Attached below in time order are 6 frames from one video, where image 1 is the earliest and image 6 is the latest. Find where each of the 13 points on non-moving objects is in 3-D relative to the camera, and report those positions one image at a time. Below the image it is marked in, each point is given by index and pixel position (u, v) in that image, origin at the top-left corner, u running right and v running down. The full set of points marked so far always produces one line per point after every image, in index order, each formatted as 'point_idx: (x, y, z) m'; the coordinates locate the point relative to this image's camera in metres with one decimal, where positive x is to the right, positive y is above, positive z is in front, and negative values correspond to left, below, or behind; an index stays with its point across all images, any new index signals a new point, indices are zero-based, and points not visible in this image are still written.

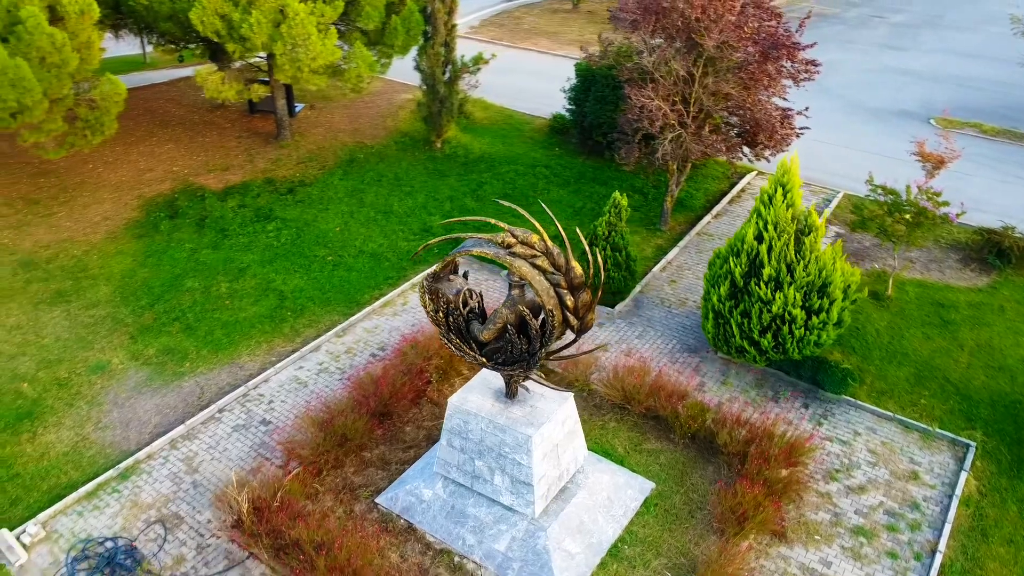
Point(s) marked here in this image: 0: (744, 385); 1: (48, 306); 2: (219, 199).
0: (+2.6, -1.1, +9.0) m
1: (-6.1, -0.2, +10.7) m
2: (-4.8, +1.5, +13.3) m
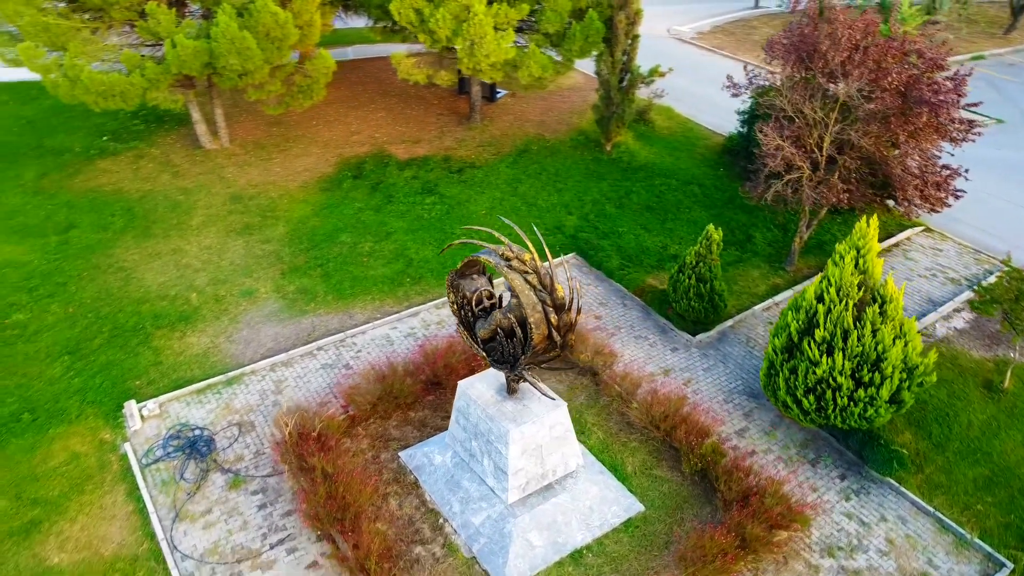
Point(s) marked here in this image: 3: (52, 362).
0: (+3.0, -1.7, +8.8) m
1: (-4.4, +0.9, +13.0) m
2: (-2.1, +2.2, +15.1) m
3: (-5.8, -0.9, +10.2) m
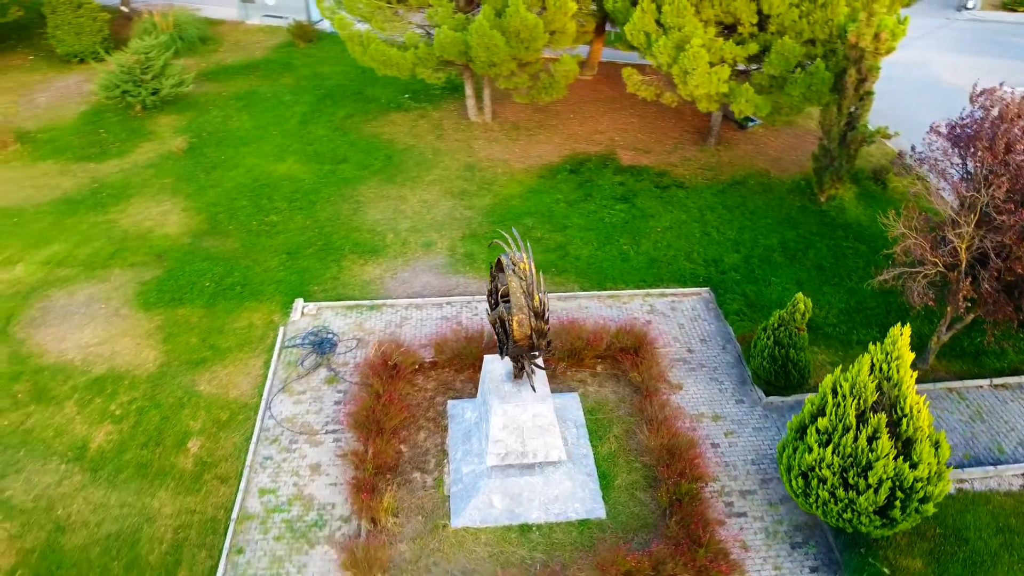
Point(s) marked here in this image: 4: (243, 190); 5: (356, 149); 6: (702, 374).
0: (+3.0, -2.5, +8.9) m
1: (-1.2, +1.7, +15.5) m
2: (+2.1, +2.3, +16.4) m
3: (-3.9, +0.5, +13.5) m
4: (-5.2, +1.9, +15.5) m
5: (-3.3, +2.9, +17.2) m
6: (+2.6, -1.2, +10.9) m
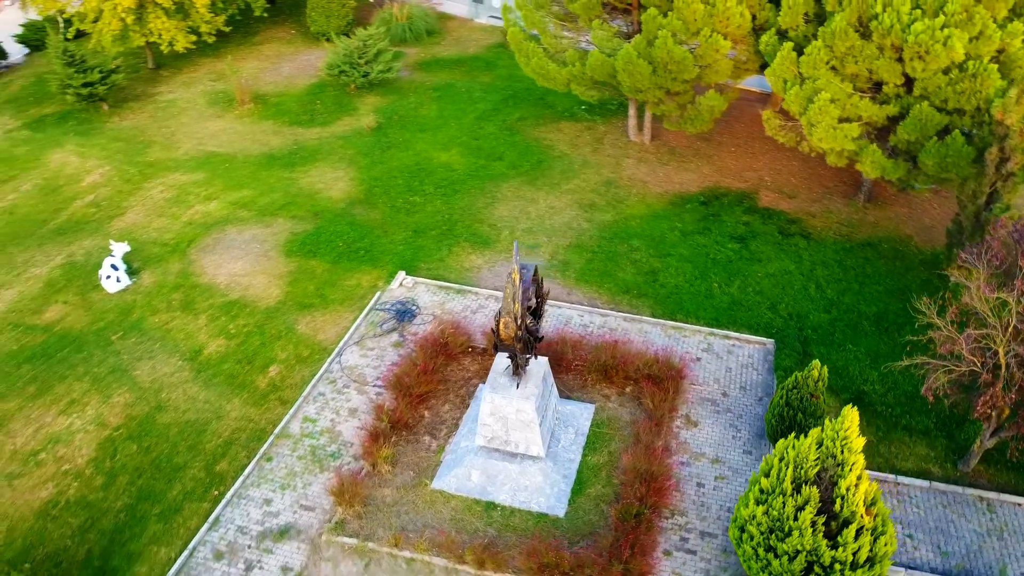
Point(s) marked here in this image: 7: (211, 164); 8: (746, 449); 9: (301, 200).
0: (+2.5, -3.2, +9.2) m
1: (+1.4, +1.6, +16.6) m
2: (+4.7, +1.6, +16.5) m
3: (-2.1, +1.1, +15.5) m
4: (-2.4, +2.6, +17.7) m
5: (+0.1, +3.2, +18.8) m
6: (+2.9, -1.8, +11.2) m
7: (-6.7, +2.8, +18.0) m
8: (+3.1, -2.1, +10.7) m
9: (-4.3, +1.8, +16.6) m
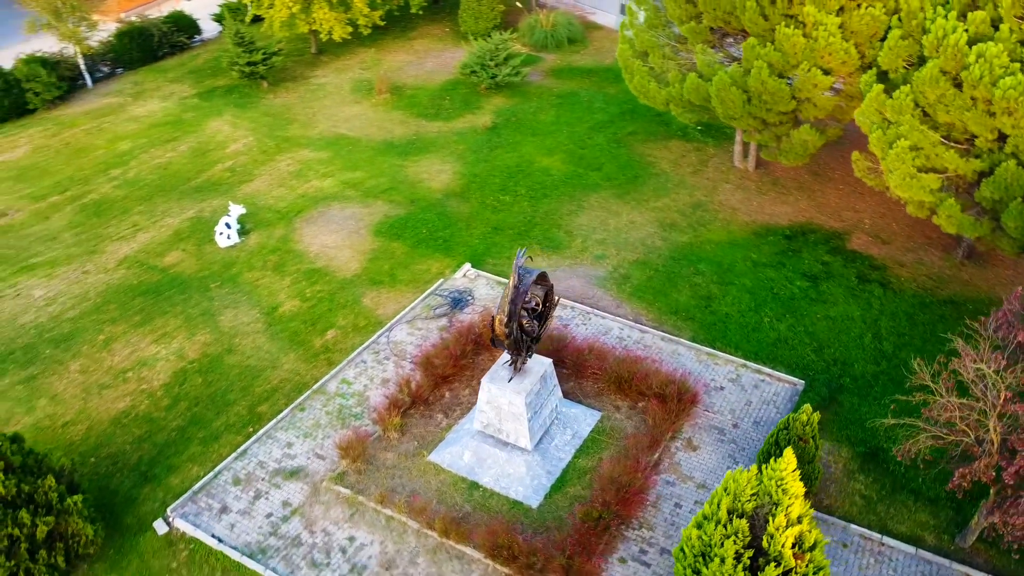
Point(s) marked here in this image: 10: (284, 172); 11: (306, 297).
0: (+2.0, -3.5, +9.5) m
1: (+3.1, +1.3, +16.9) m
2: (+6.3, +0.7, +16.1) m
3: (-0.6, +1.2, +16.6) m
4: (-0.2, +2.7, +18.8) m
5: (+2.5, +3.0, +19.3) m
6: (+3.0, -2.2, +11.3) m
7: (-4.3, +3.5, +19.9) m
8: (+3.0, -2.6, +10.9) m
9: (-2.4, +2.3, +18.1) m
10: (-5.2, +2.7, +18.6) m
11: (-3.7, -0.2, +14.4) m
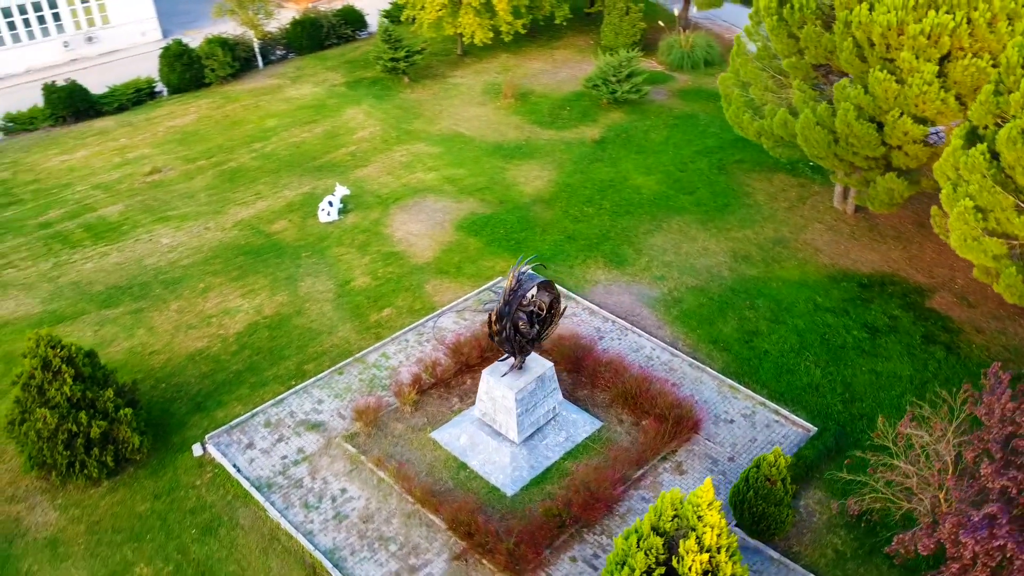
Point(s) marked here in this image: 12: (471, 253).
0: (+1.3, -3.8, +10.0) m
1: (+4.6, +0.7, +17.0) m
2: (+7.5, -0.3, +15.5) m
3: (+1.0, +1.1, +17.4) m
4: (+2.0, +2.5, +19.4) m
5: (+4.7, +2.4, +19.4) m
6: (+2.9, -2.7, +11.5) m
7: (-1.6, +3.9, +21.4) m
8: (+2.7, -3.0, +11.1) m
9: (-0.4, +2.4, +19.2) m
10: (-2.9, +3.2, +20.3) m
11: (-2.6, +0.2, +15.9) m
12: (-0.9, +0.7, +16.7) m
